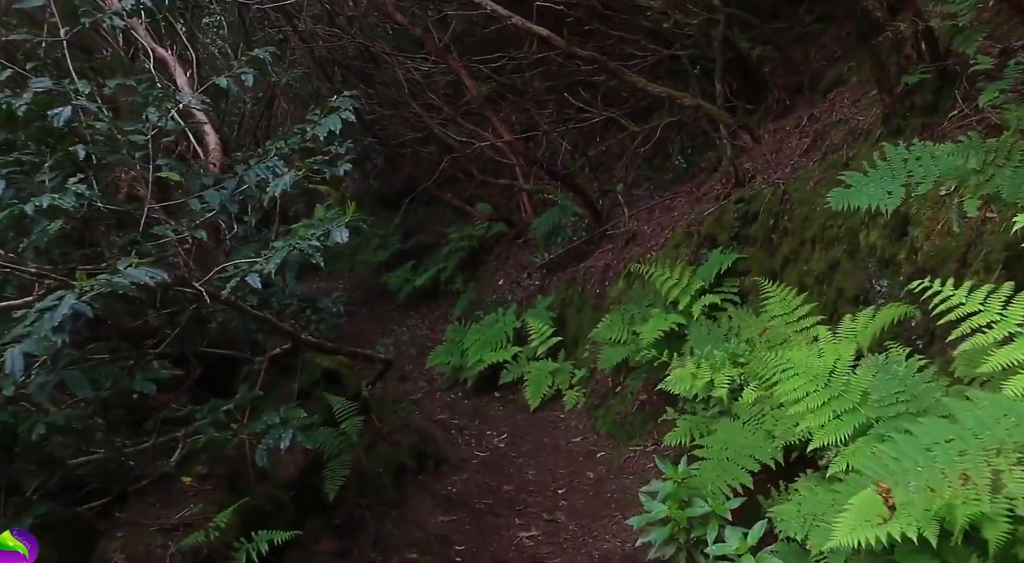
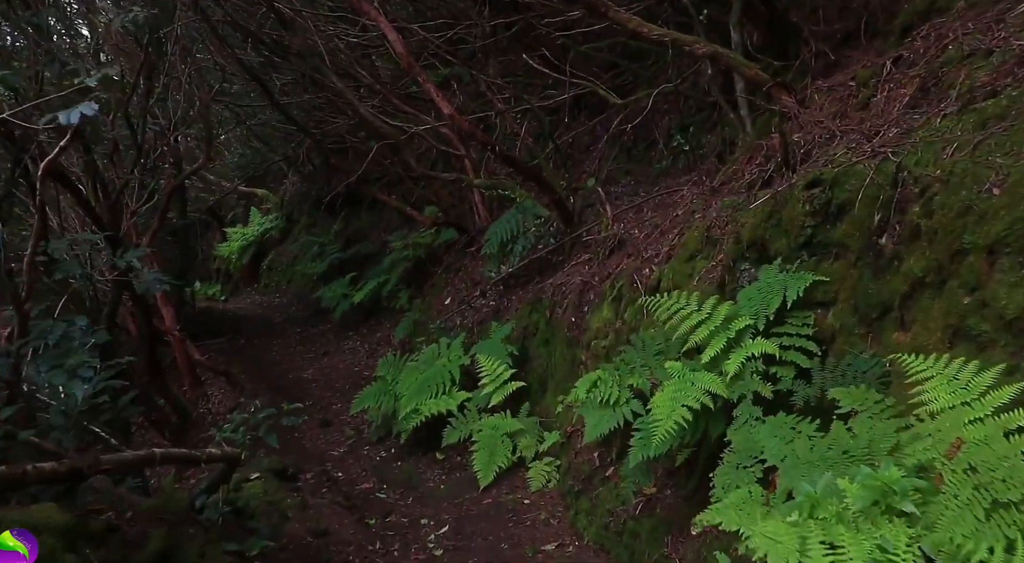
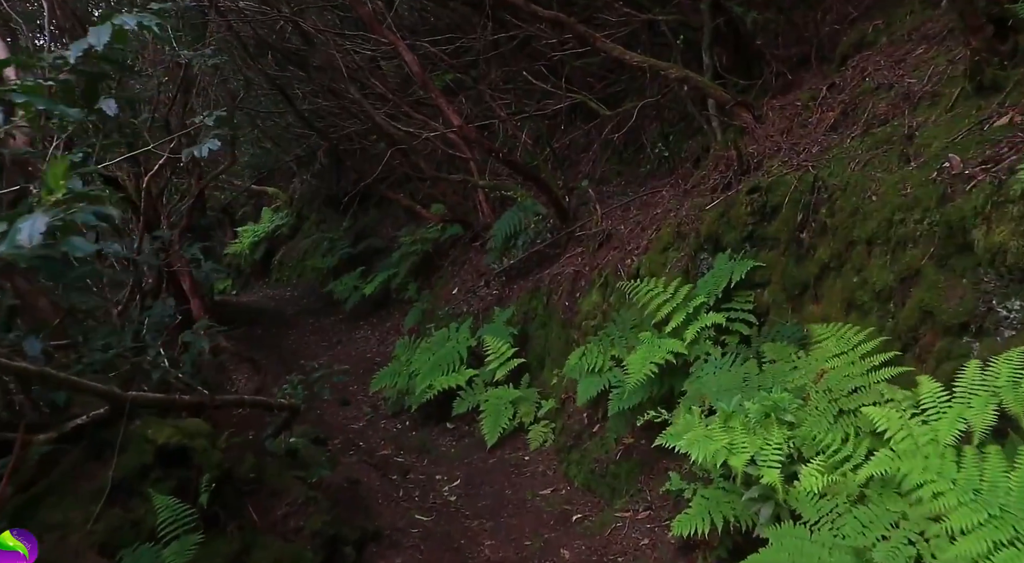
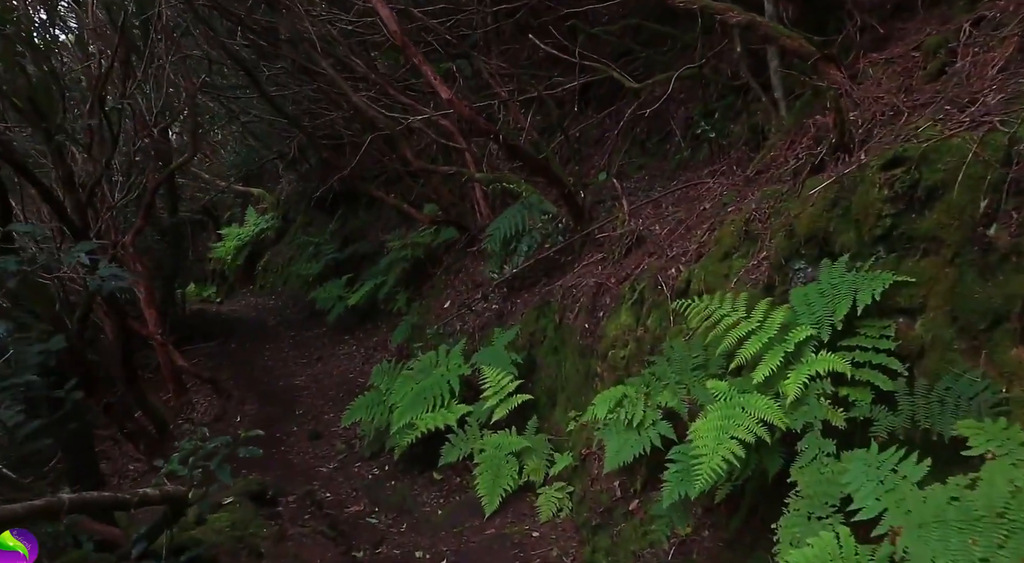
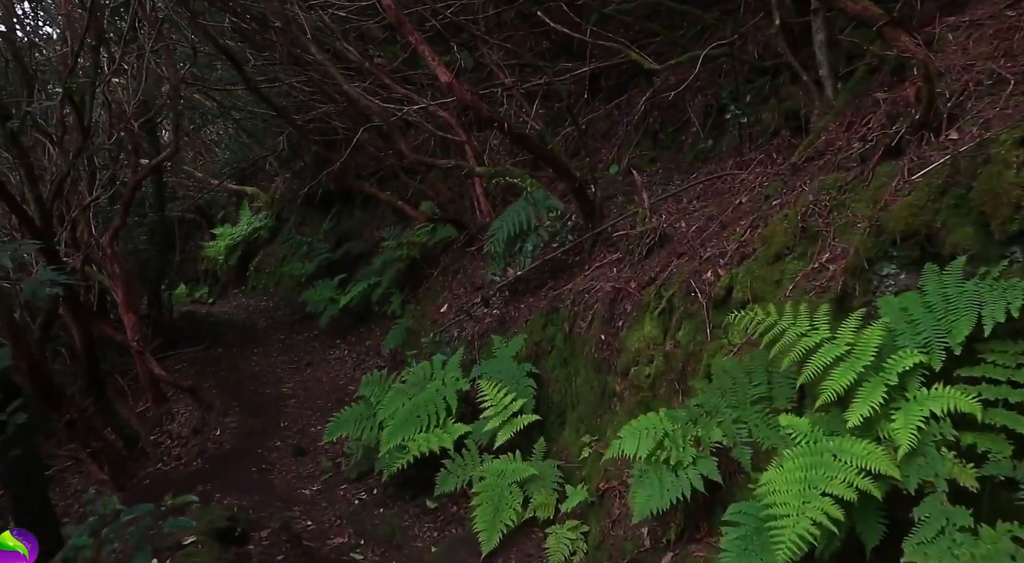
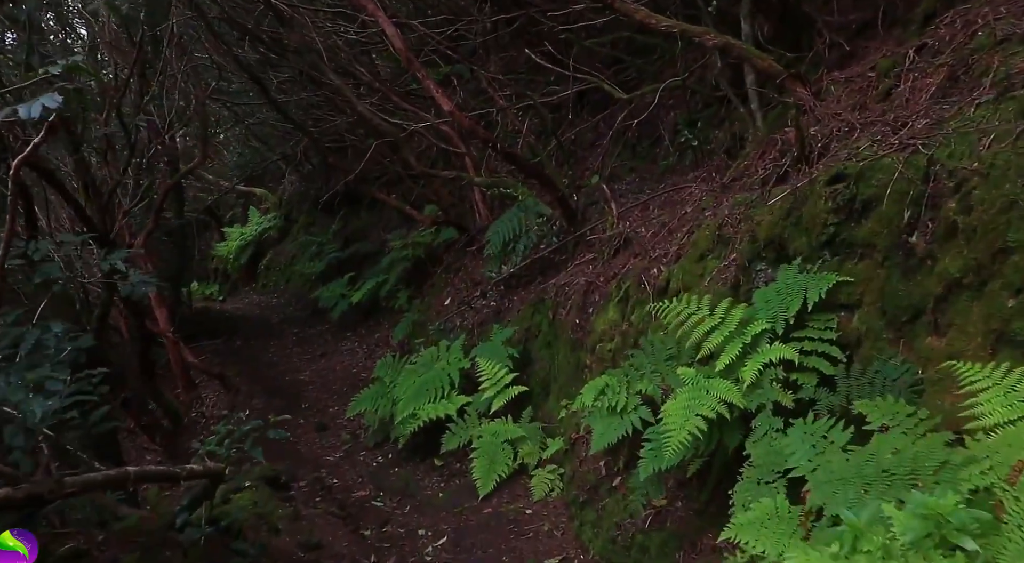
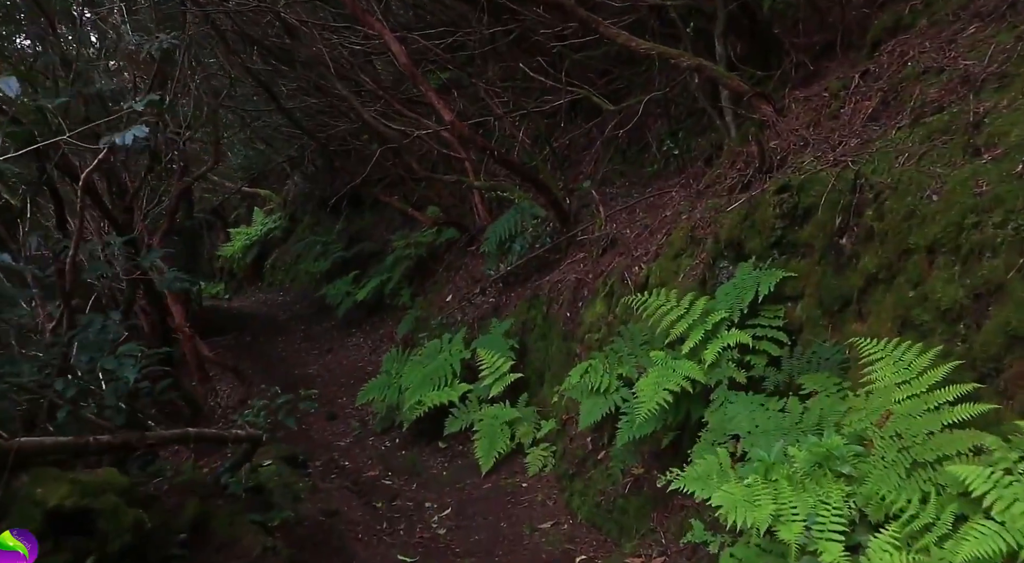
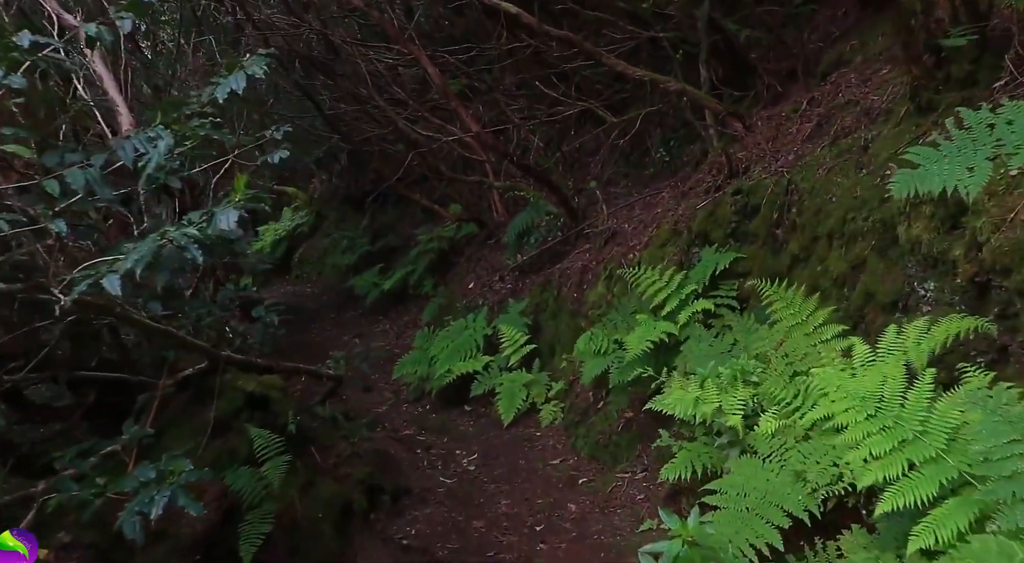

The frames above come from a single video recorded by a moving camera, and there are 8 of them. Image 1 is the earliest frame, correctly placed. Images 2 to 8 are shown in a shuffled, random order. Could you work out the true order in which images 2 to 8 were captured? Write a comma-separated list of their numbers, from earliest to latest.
8, 3, 7, 2, 6, 4, 5
